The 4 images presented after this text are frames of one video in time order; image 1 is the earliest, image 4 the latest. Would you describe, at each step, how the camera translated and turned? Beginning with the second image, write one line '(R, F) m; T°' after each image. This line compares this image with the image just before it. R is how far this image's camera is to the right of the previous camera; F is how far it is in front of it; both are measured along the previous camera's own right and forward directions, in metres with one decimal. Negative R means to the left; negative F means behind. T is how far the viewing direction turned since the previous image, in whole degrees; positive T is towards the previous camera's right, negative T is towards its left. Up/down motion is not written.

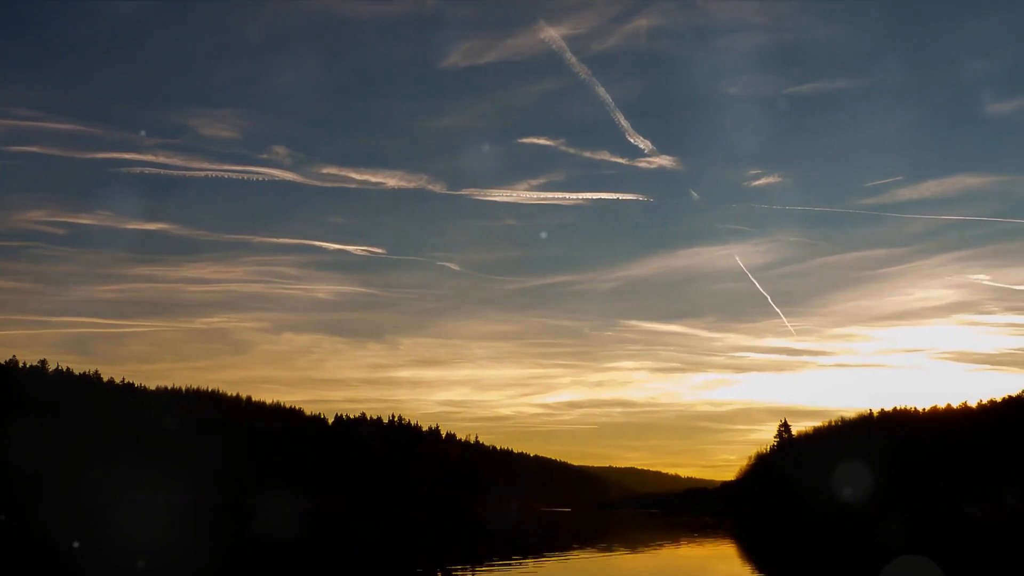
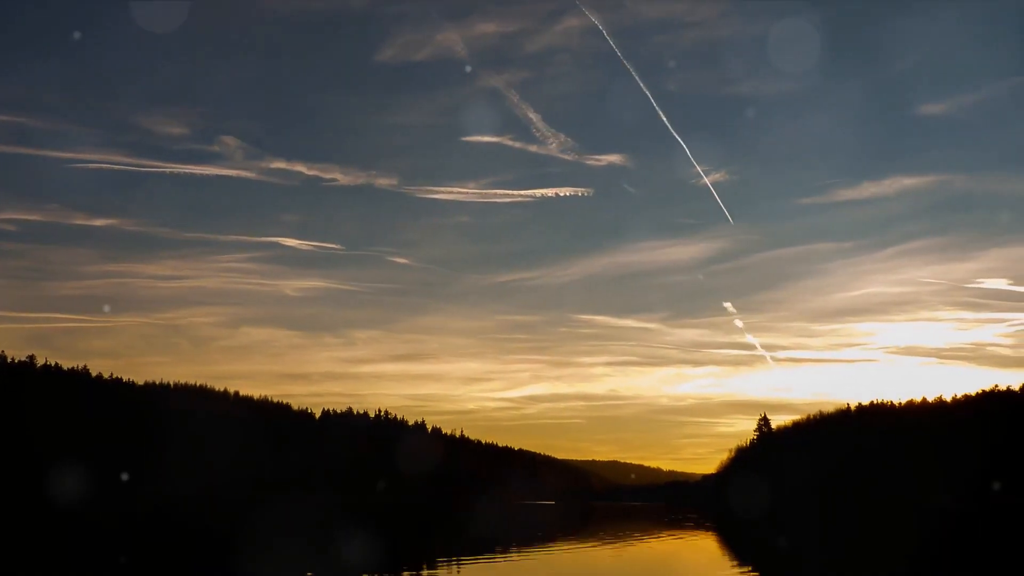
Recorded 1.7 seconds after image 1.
(-0.7, +0.2) m; +3°
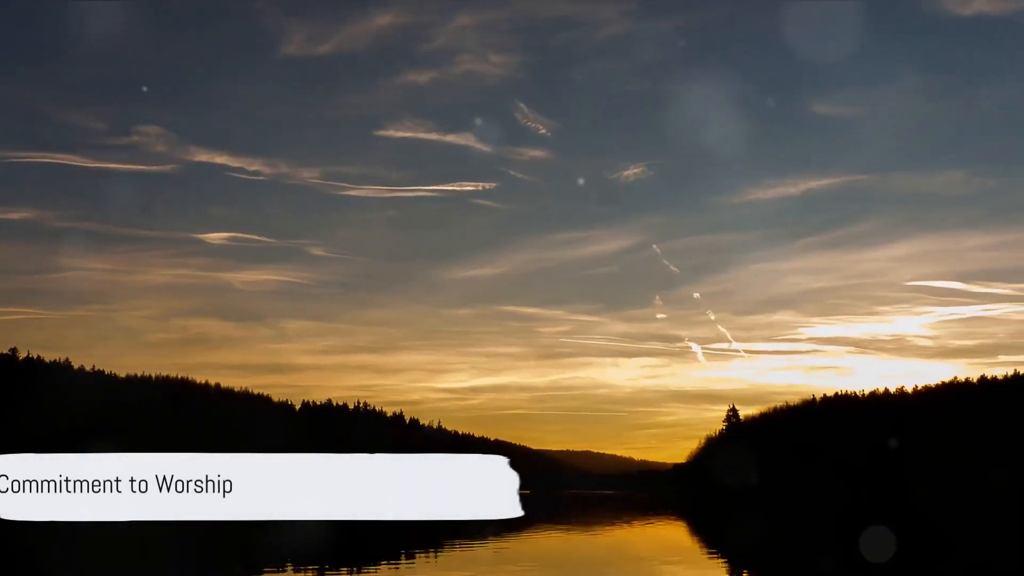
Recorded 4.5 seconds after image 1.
(-1.1, +0.2) m; +4°
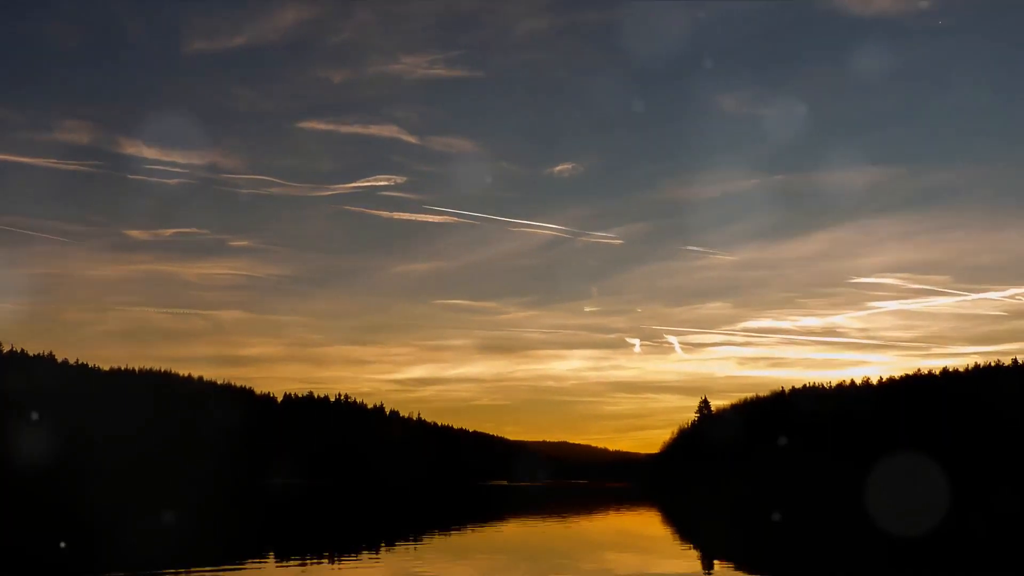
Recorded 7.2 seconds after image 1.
(-1.0, +0.2) m; +4°
